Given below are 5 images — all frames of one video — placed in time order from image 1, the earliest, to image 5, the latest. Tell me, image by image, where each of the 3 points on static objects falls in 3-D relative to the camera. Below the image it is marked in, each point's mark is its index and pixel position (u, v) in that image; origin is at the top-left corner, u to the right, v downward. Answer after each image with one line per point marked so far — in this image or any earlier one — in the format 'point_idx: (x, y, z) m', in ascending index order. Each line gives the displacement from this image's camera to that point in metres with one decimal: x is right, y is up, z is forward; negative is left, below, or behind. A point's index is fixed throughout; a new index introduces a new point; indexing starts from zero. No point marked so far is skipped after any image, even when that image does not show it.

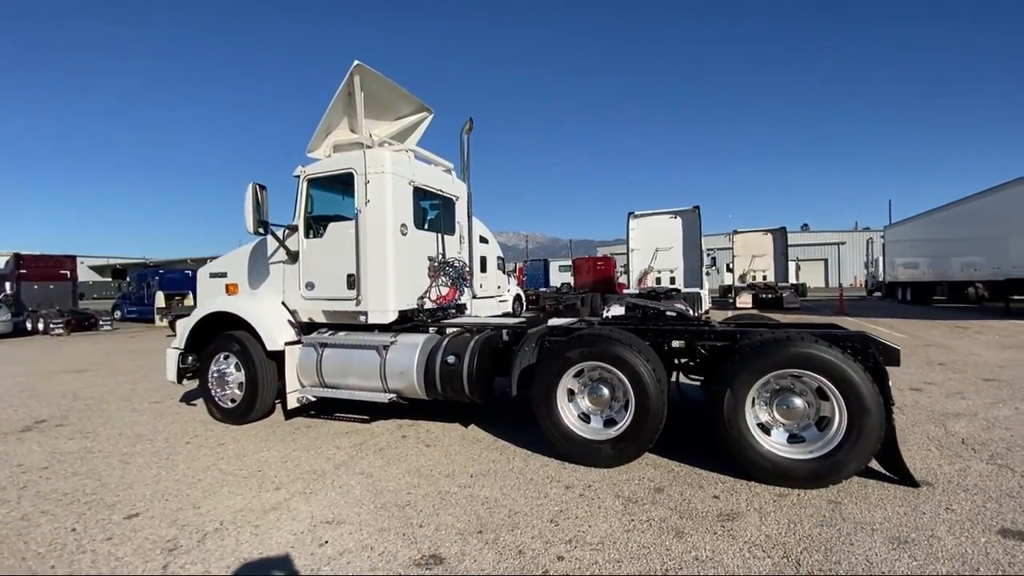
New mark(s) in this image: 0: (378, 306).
0: (-1.3, -0.2, +5.5) m
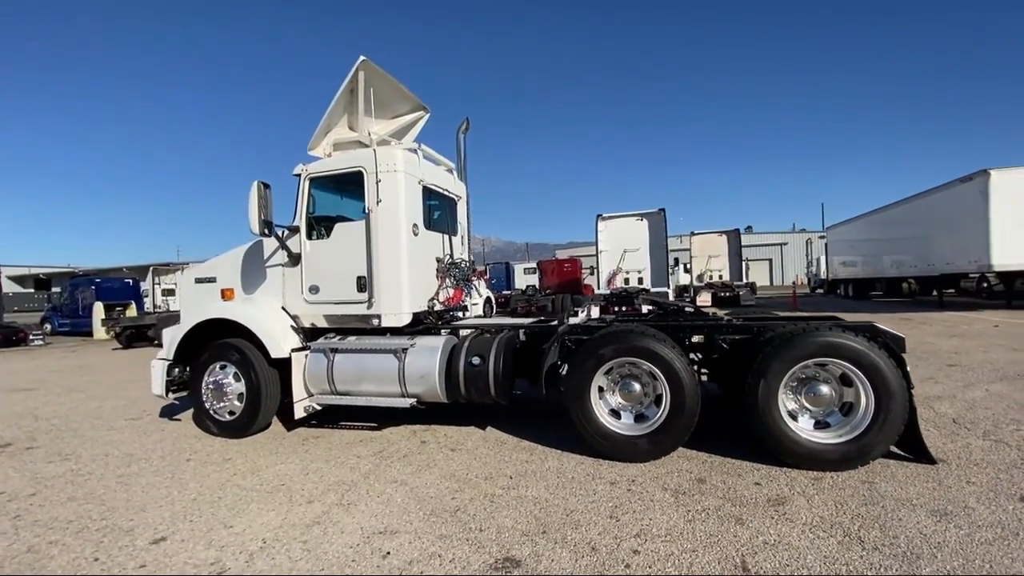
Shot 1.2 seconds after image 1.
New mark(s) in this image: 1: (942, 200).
0: (-1.1, -0.2, +5.3) m
1: (+10.7, +2.2, +14.1) m
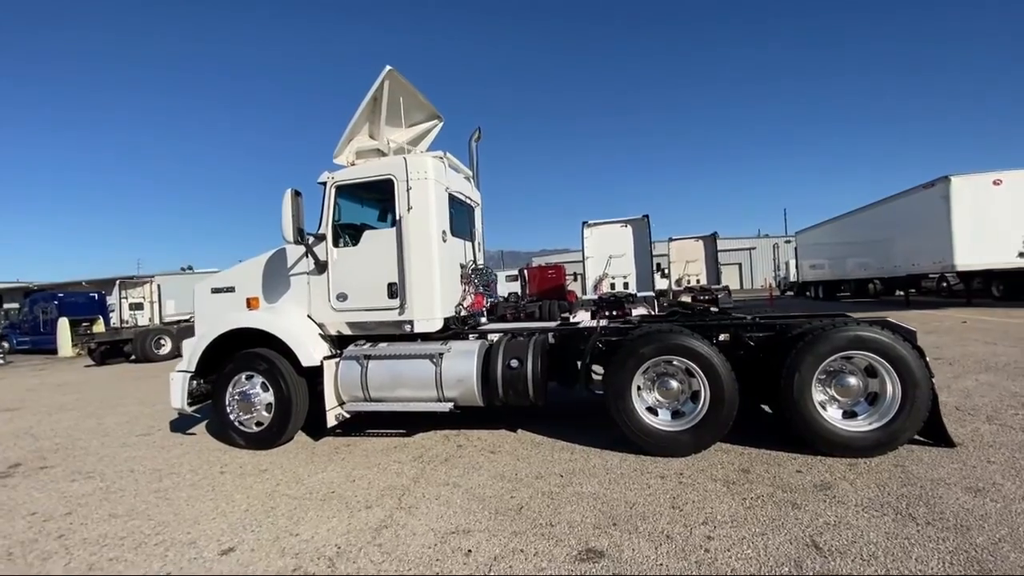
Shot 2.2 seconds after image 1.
0: (-0.8, -0.3, +5.4) m
1: (+10.4, +2.2, +15.0) m
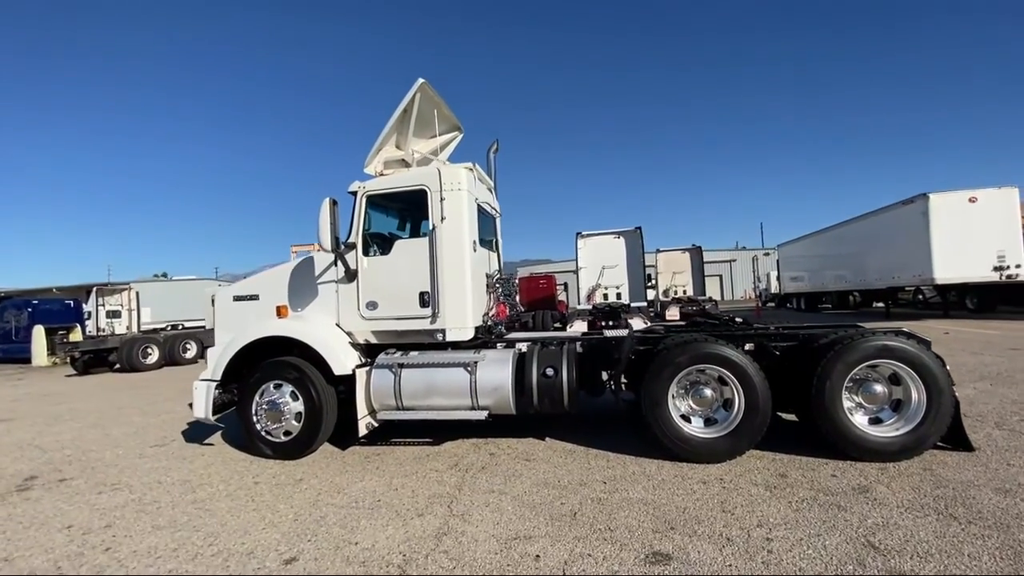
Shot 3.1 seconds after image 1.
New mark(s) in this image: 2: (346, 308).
0: (-0.5, -0.3, +5.4) m
1: (+10.2, +1.9, +15.6) m
2: (-1.7, -0.2, +5.7) m
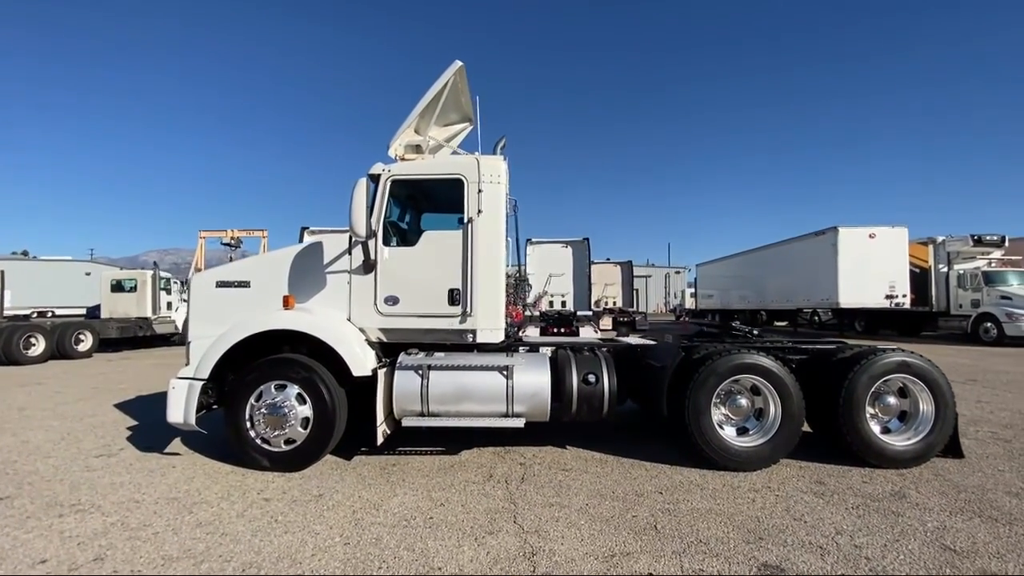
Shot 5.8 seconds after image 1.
0: (-0.2, -0.3, +5.1) m
1: (+8.4, +1.2, +17.1) m
2: (-1.4, -0.1, +5.1) m
